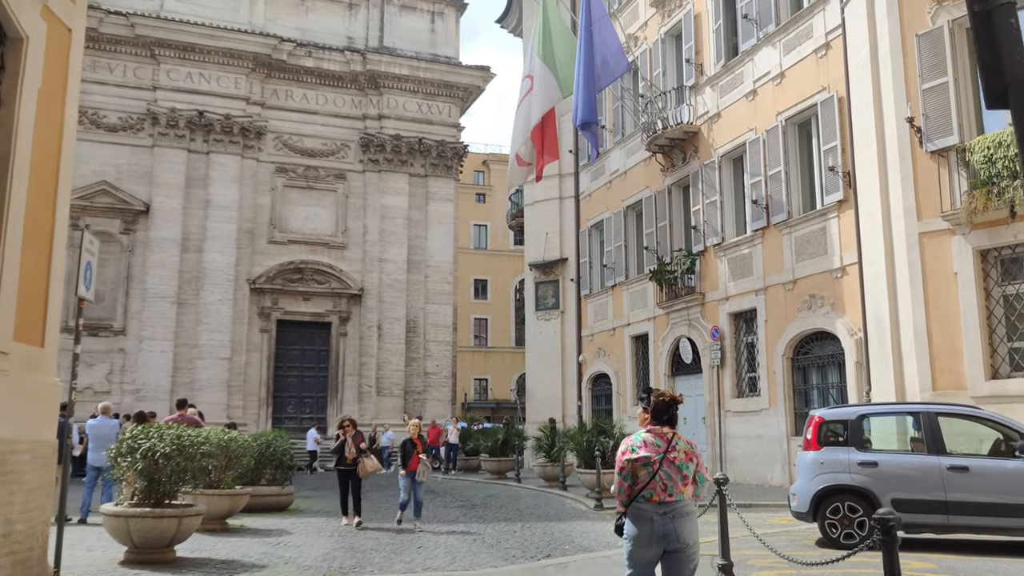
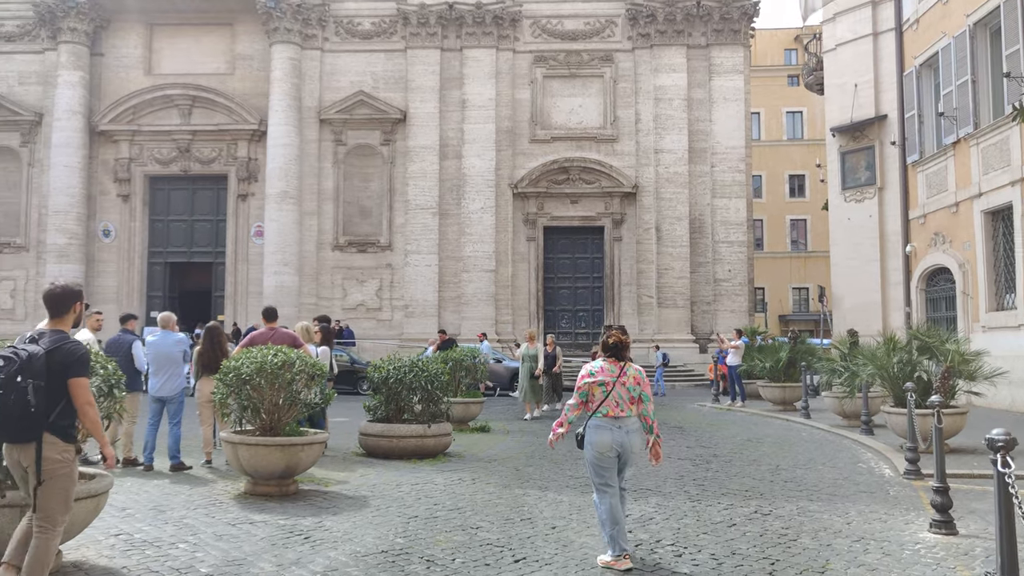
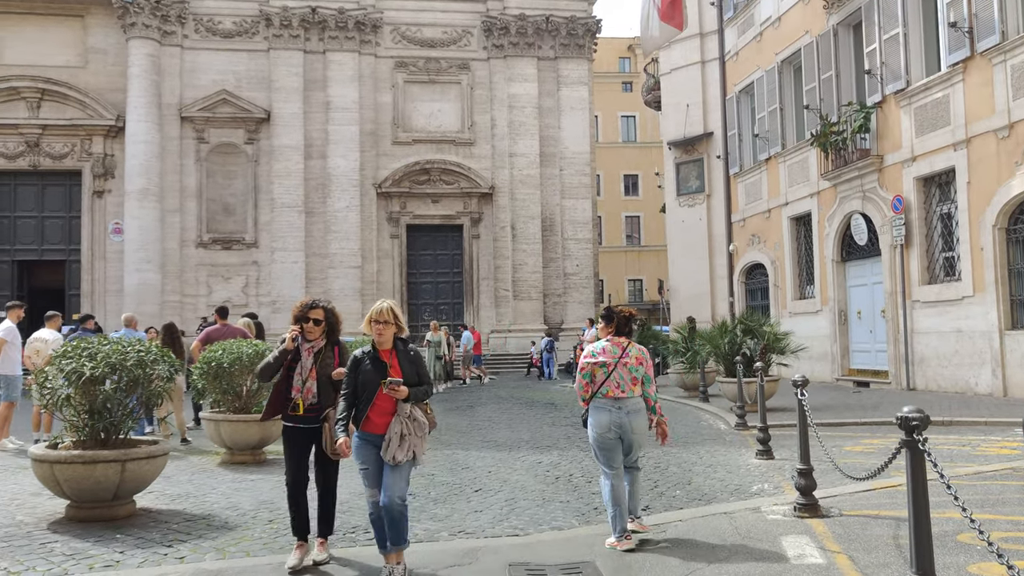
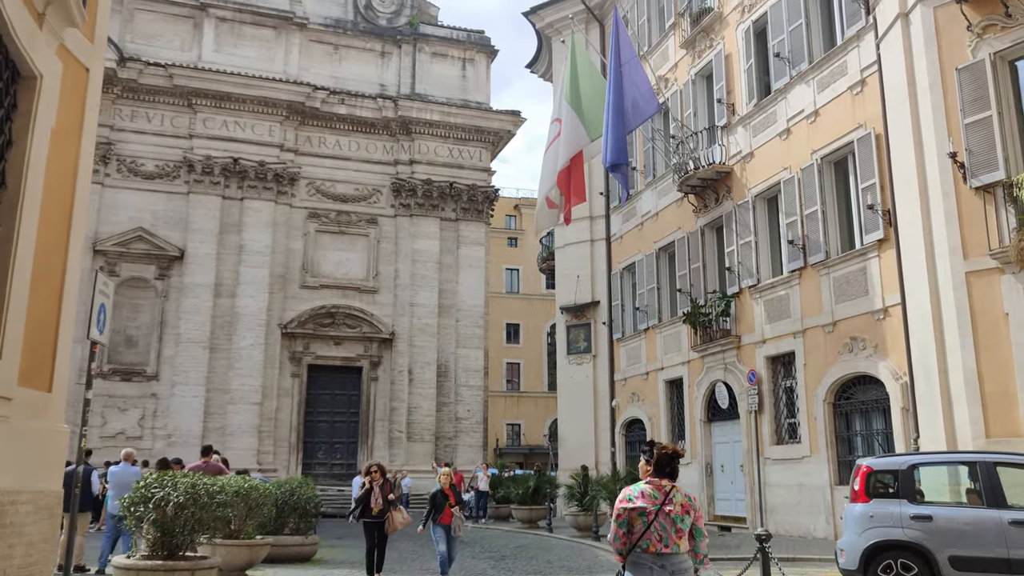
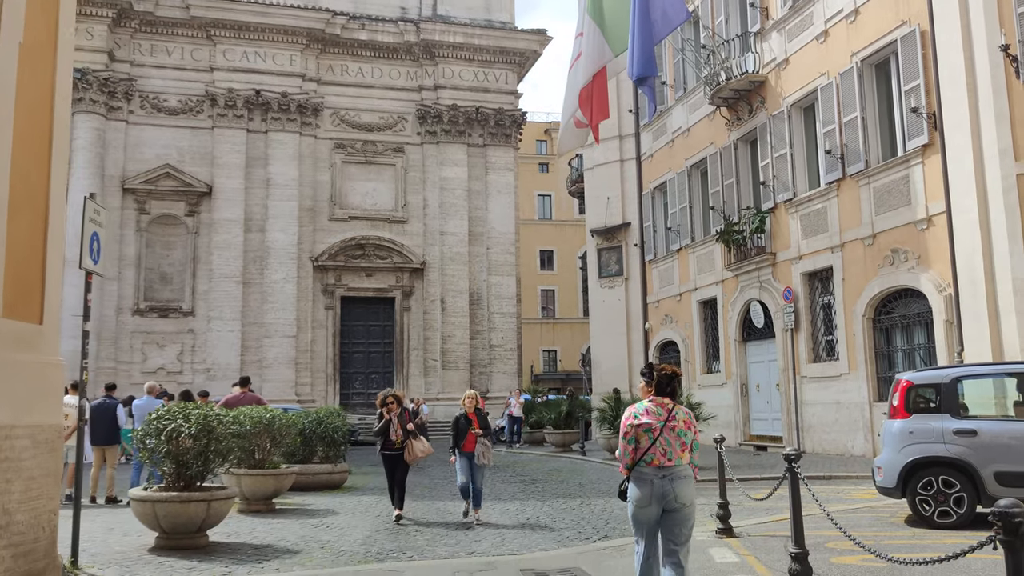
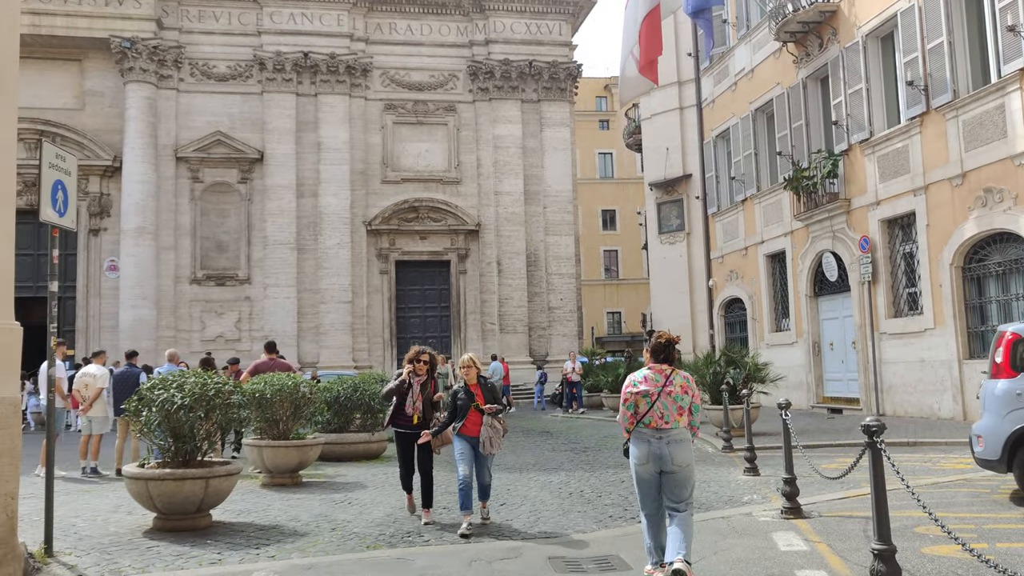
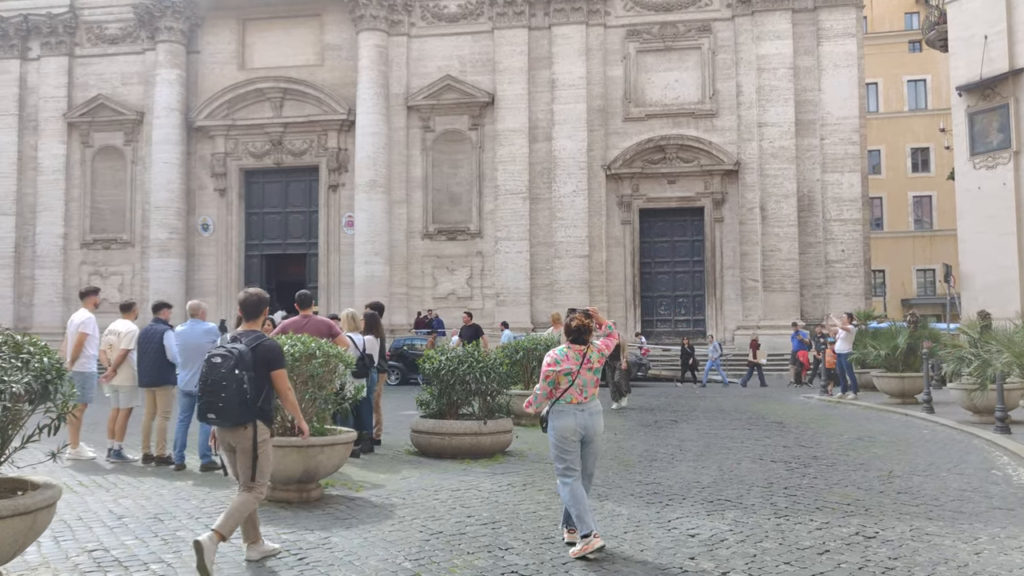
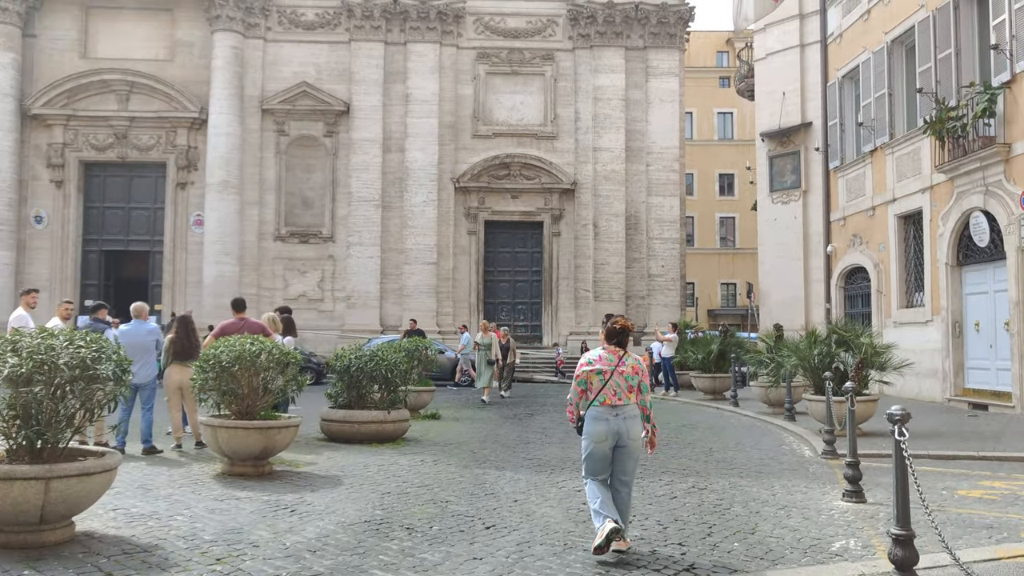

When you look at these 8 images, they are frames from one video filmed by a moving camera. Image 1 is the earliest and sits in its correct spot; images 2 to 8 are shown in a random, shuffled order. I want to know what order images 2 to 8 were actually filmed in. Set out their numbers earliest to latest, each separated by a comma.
4, 5, 6, 3, 8, 2, 7
